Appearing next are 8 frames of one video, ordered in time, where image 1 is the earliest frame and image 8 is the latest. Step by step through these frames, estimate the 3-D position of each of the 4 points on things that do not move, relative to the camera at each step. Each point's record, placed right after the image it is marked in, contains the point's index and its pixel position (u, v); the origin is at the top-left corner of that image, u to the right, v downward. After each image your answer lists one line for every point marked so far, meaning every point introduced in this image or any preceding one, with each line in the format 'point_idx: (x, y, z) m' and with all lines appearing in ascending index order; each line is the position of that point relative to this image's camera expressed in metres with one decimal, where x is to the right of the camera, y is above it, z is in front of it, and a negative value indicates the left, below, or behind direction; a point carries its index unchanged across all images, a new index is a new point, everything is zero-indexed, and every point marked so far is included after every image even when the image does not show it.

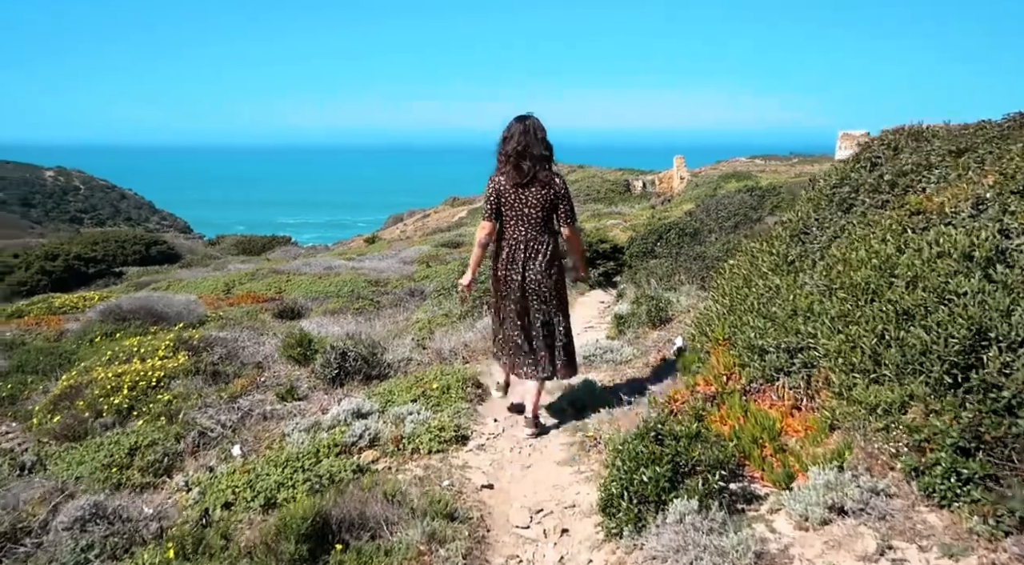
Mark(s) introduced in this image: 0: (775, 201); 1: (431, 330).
0: (+6.8, +2.1, +19.2) m
1: (-1.2, -0.7, +10.8) m
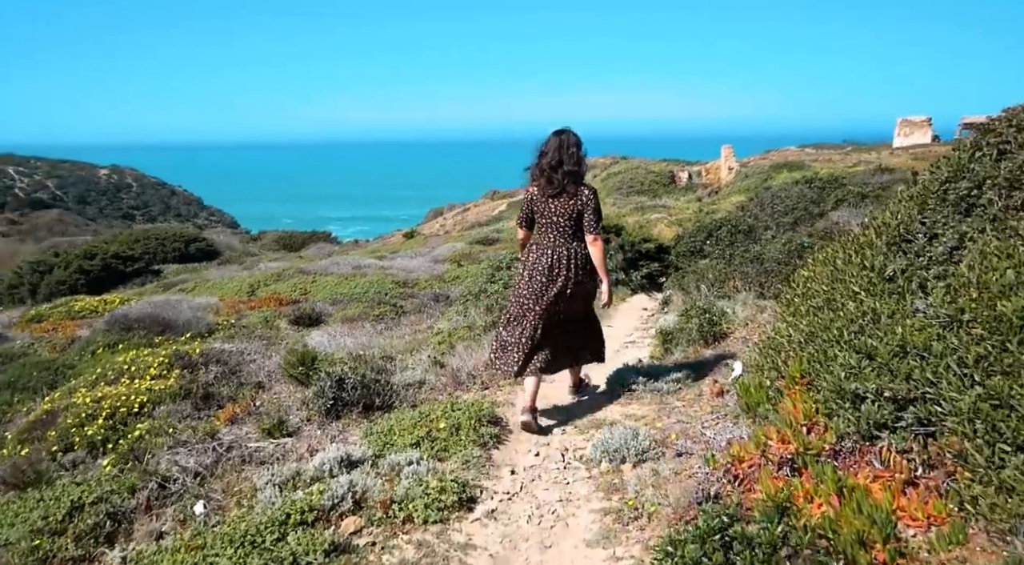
0: (+7.7, +2.0, +17.5) m
1: (-0.8, -0.8, +9.6) m
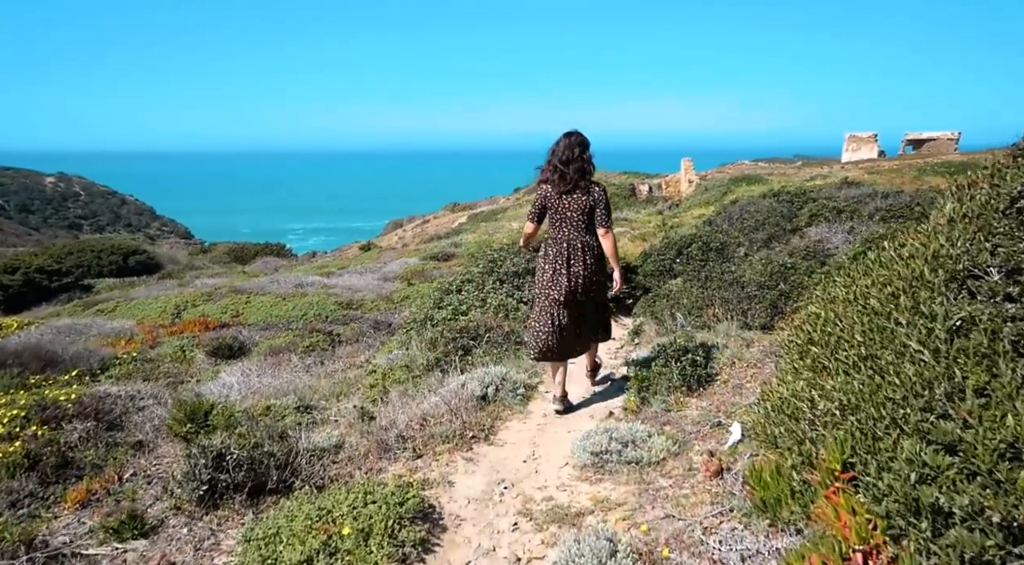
0: (+6.7, +1.6, +16.4) m
1: (-1.4, -1.2, +8.0) m
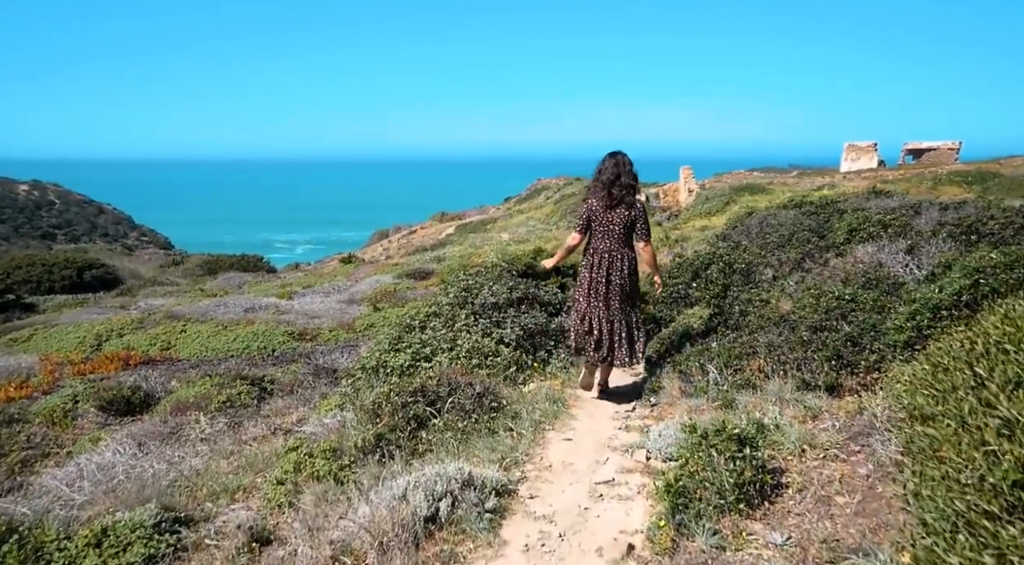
0: (+6.3, +1.1, +14.1) m
1: (-1.6, -1.5, +5.6) m
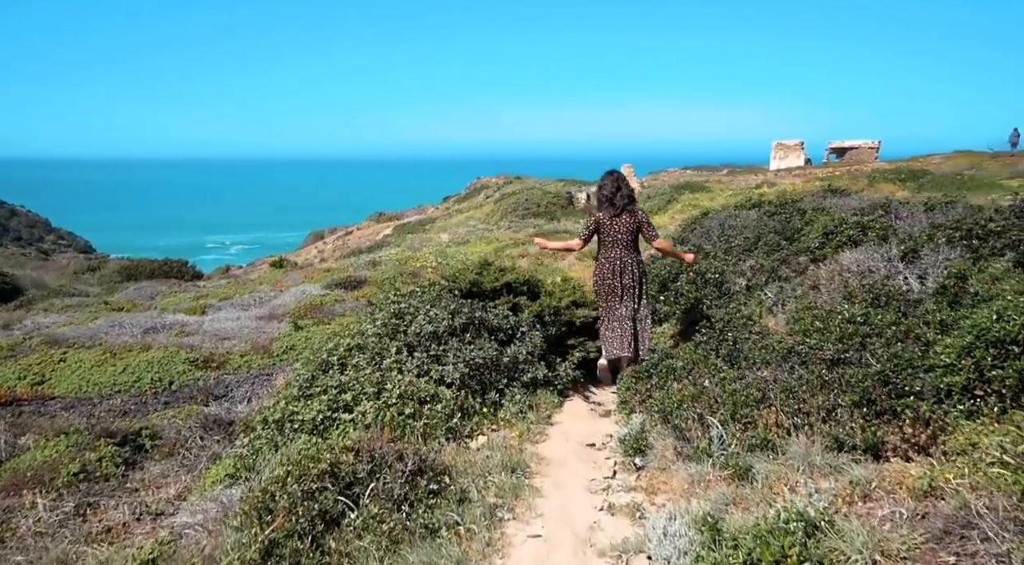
0: (+5.3, +1.0, +12.8) m
1: (-1.9, -1.8, +3.7) m
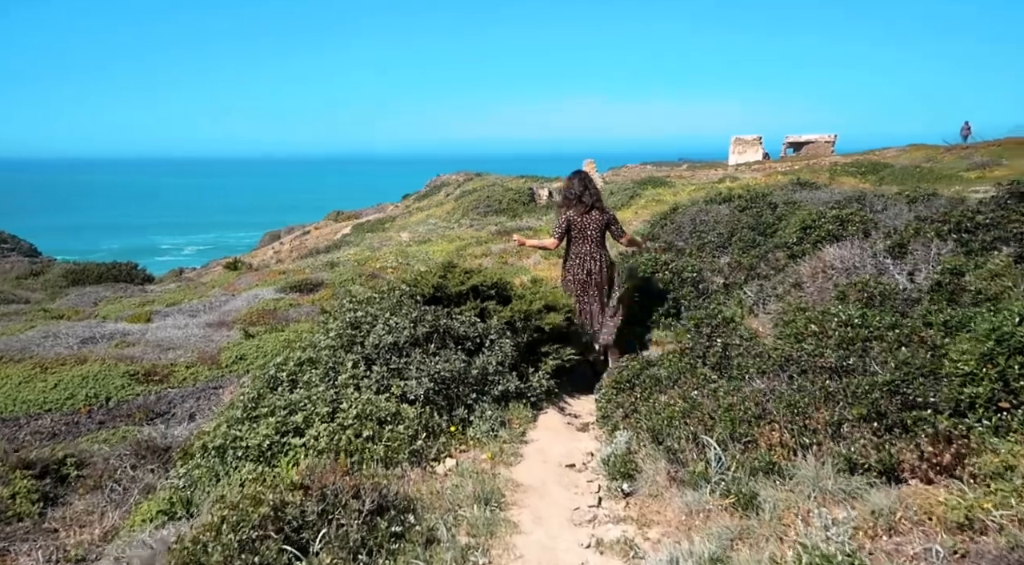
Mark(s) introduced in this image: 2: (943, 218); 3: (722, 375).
0: (+4.7, +1.0, +12.4) m
1: (-2.0, -1.9, +2.9) m
2: (+5.3, +0.8, +9.1) m
3: (+1.8, -0.8, +6.1) m
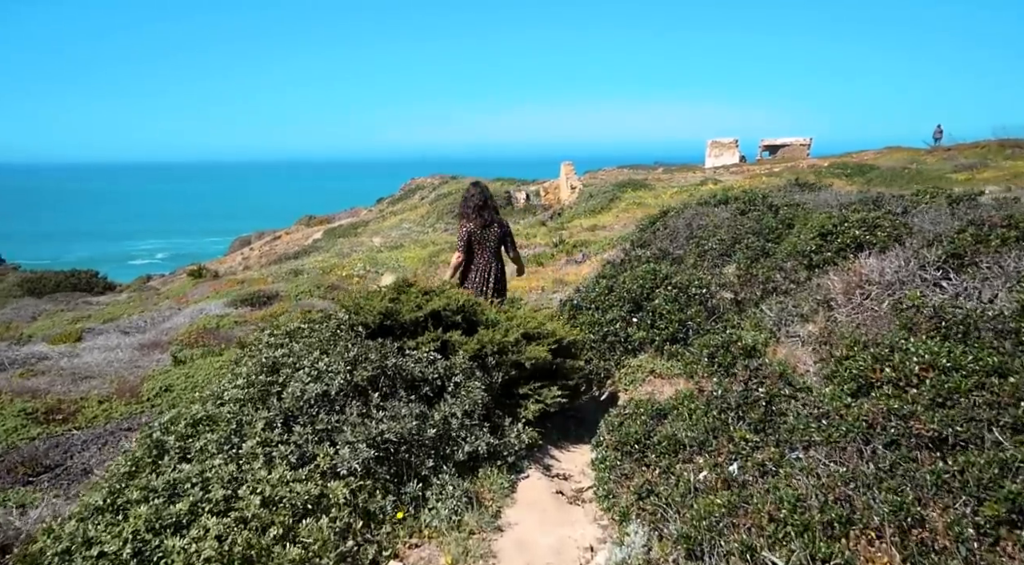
0: (+4.3, +0.8, +10.9) m
1: (-2.0, -2.1, +1.2) m
2: (+5.0, +0.6, +7.5) m
3: (+1.6, -0.9, +4.5) m
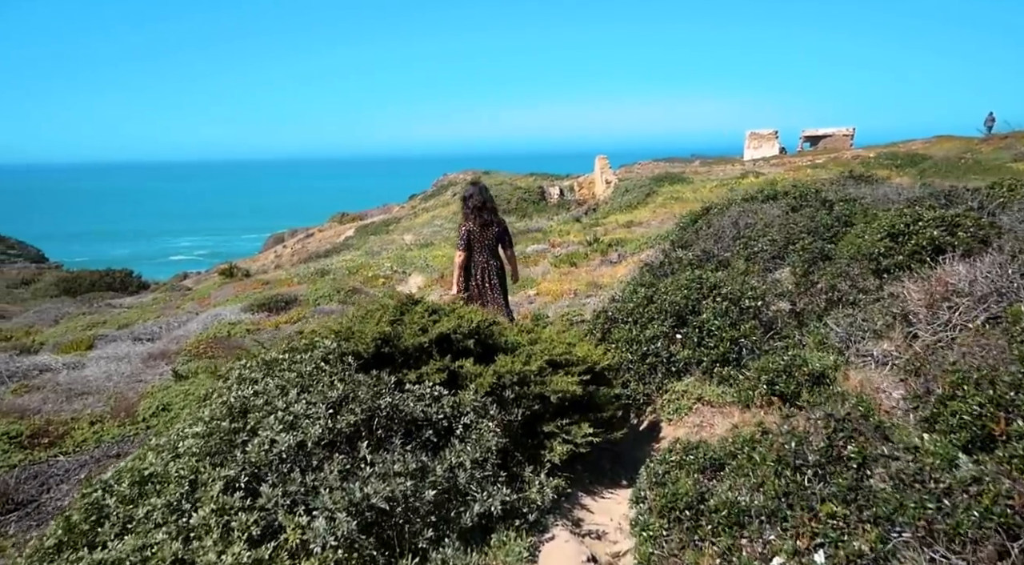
0: (+4.7, +0.7, +9.6) m
1: (-2.1, -2.2, +0.3) m
2: (+5.2, +0.5, +6.3) m
3: (+1.6, -1.1, +3.4) m
